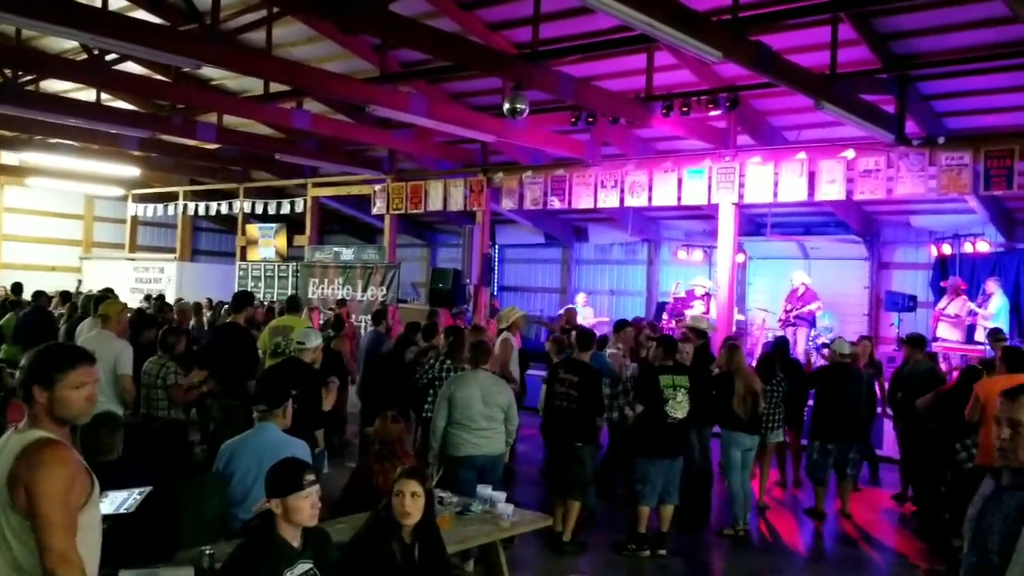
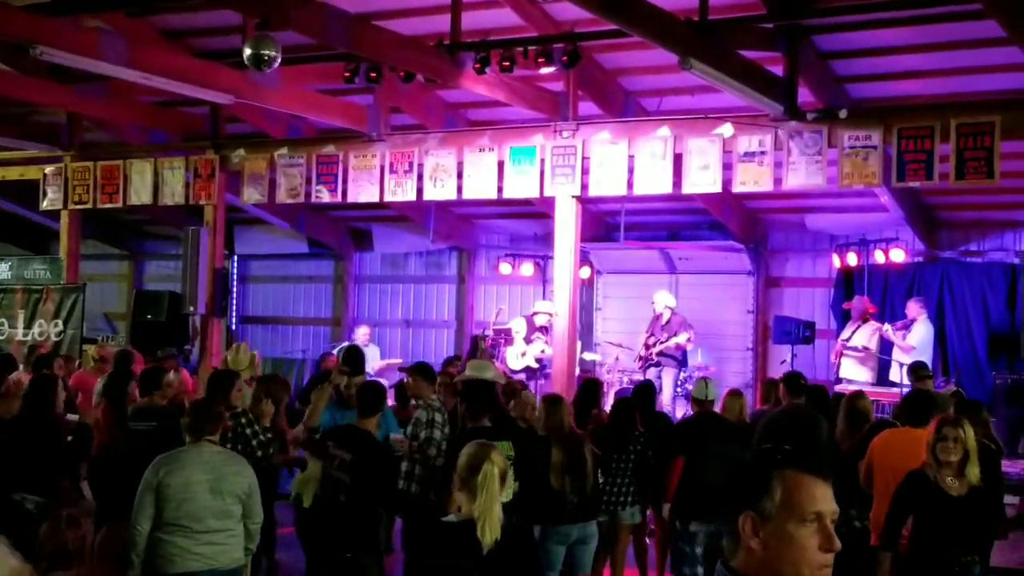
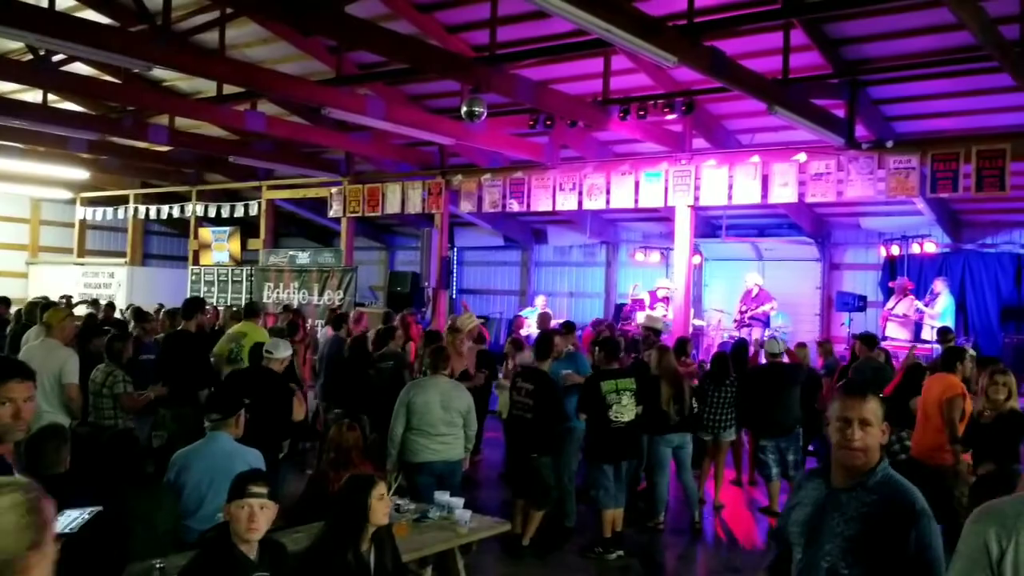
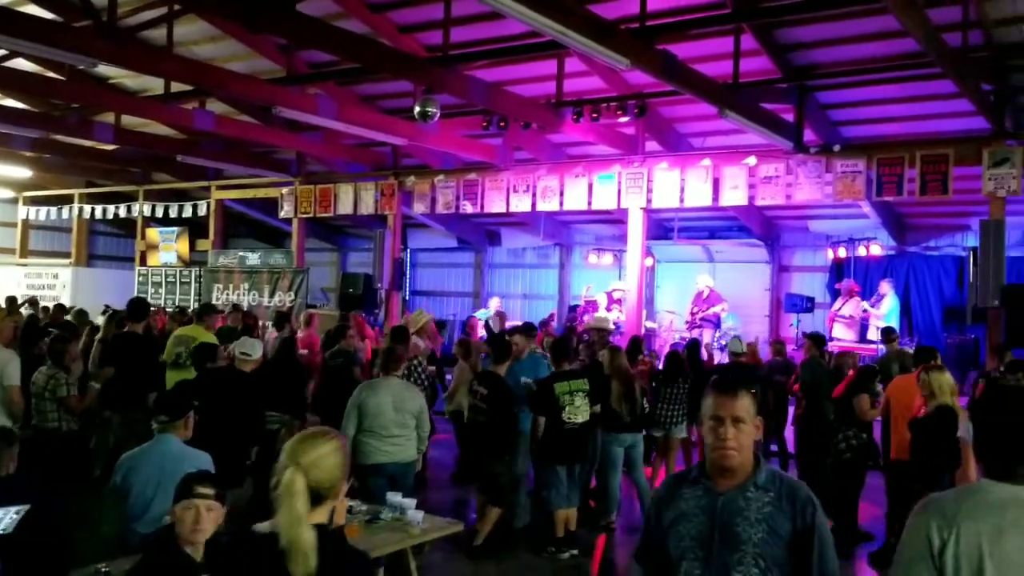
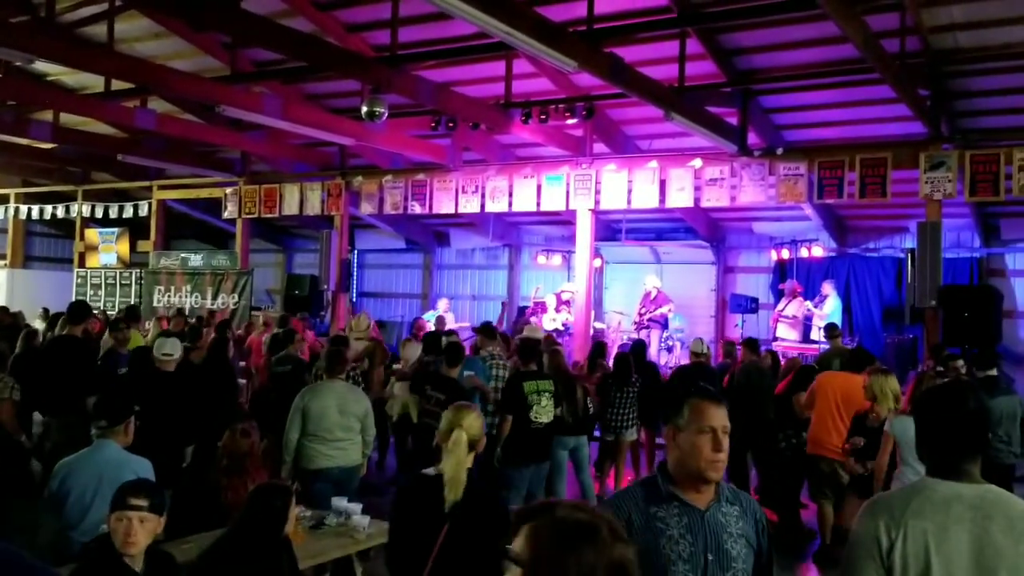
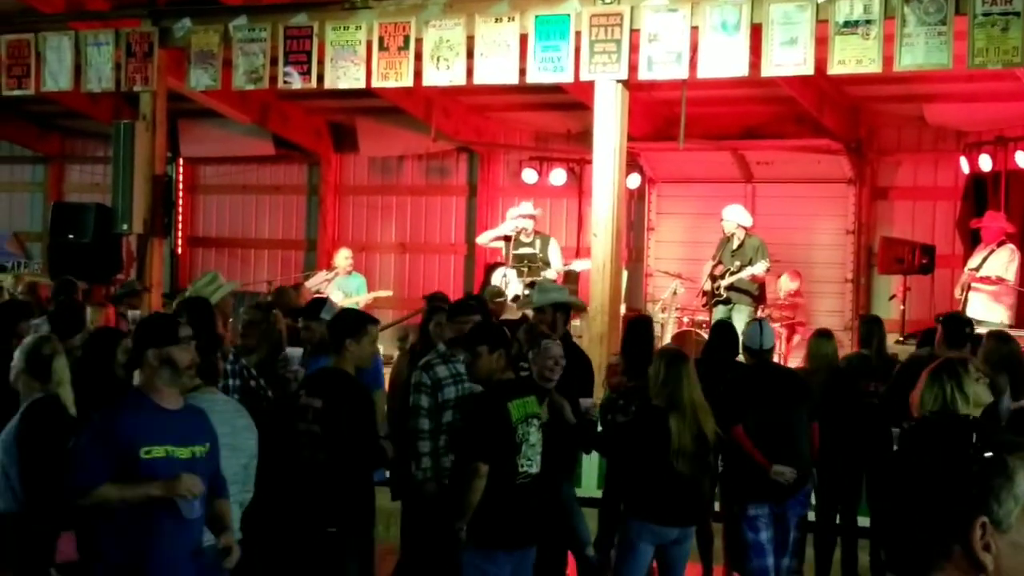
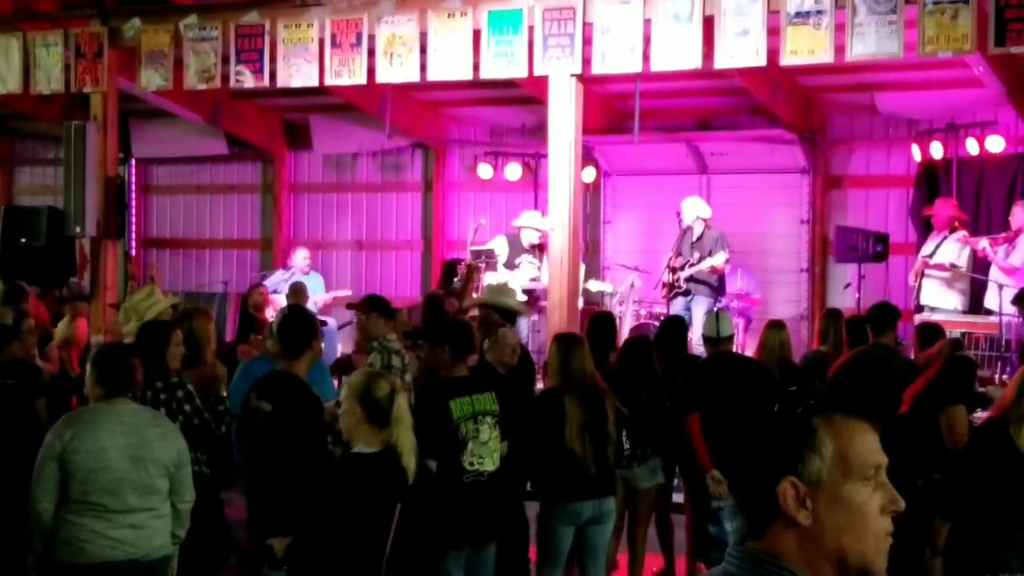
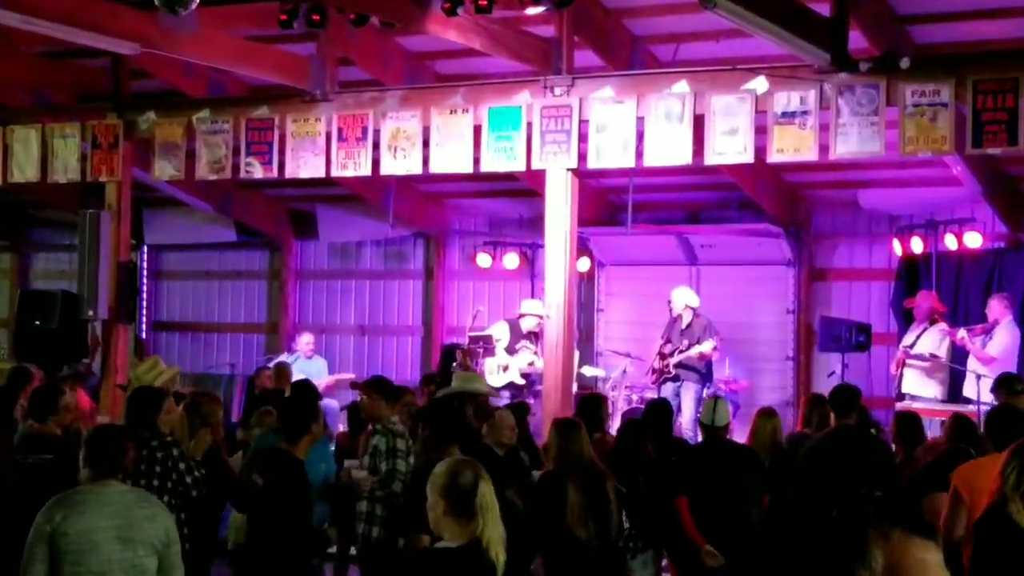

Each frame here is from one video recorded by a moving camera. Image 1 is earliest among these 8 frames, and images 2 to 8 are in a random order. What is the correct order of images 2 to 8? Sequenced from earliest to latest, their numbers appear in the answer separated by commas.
3, 4, 5, 2, 8, 7, 6
